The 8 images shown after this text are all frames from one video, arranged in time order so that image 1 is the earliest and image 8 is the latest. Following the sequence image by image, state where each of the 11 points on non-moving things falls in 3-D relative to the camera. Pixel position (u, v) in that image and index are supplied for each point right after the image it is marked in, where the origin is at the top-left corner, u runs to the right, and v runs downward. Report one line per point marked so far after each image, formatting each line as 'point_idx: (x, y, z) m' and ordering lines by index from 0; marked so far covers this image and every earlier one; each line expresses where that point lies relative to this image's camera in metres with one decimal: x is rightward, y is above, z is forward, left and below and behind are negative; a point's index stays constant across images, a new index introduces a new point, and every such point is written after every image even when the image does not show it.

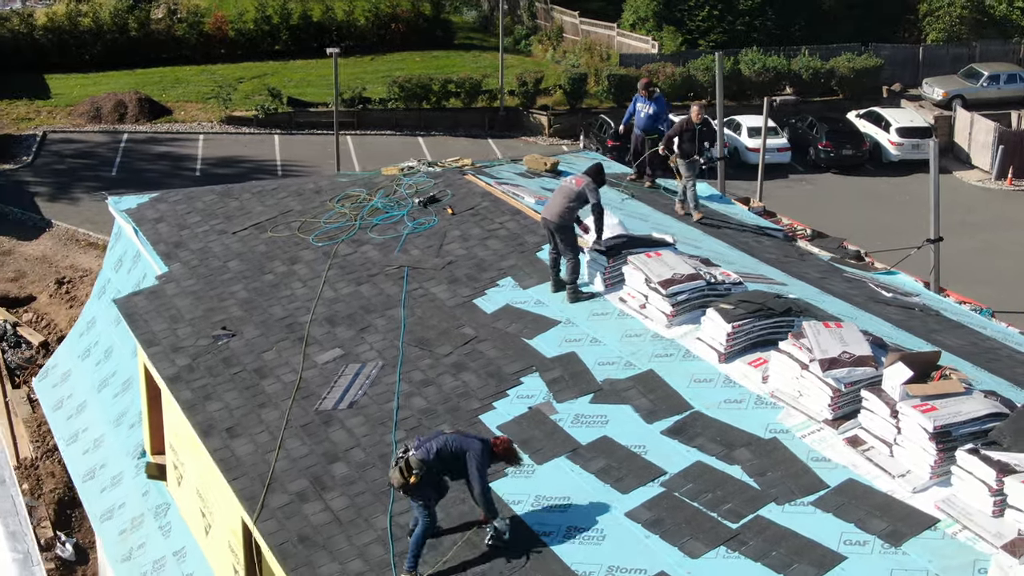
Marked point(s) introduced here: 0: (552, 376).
0: (+0.3, -0.6, +10.2) m
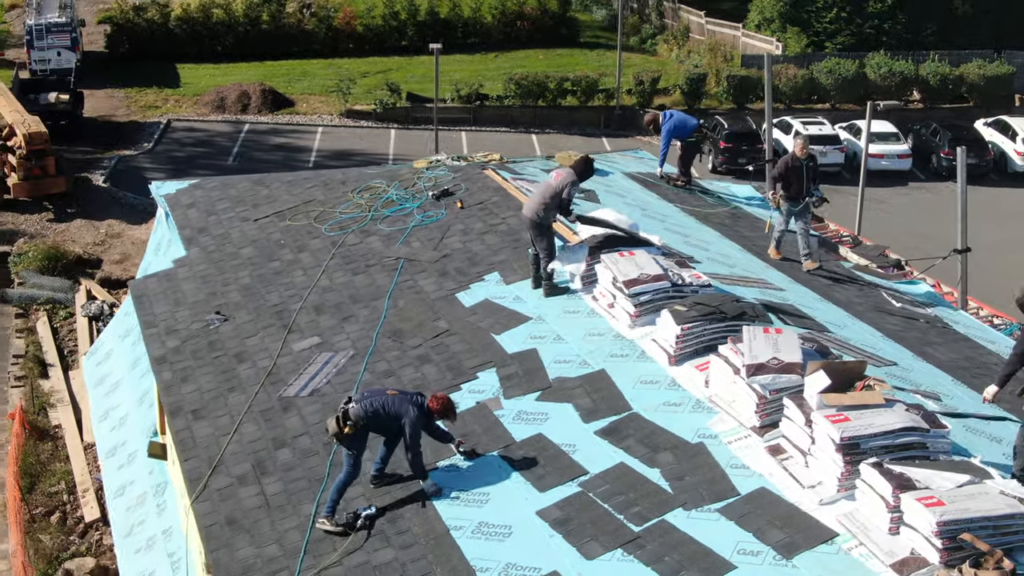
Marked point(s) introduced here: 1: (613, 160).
0: (0.0, -0.5, +10.1) m
1: (+1.1, +1.3, +16.4) m
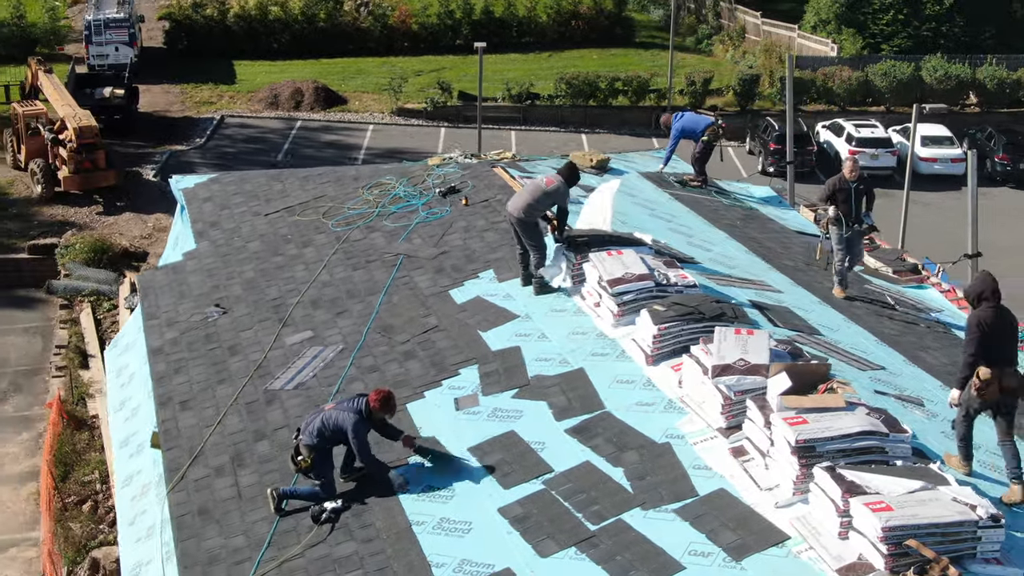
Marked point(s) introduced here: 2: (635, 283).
0: (-0.2, -0.5, +10.2) m
1: (+1.3, +1.3, +16.3) m
2: (+0.8, 0.0, +10.2) m
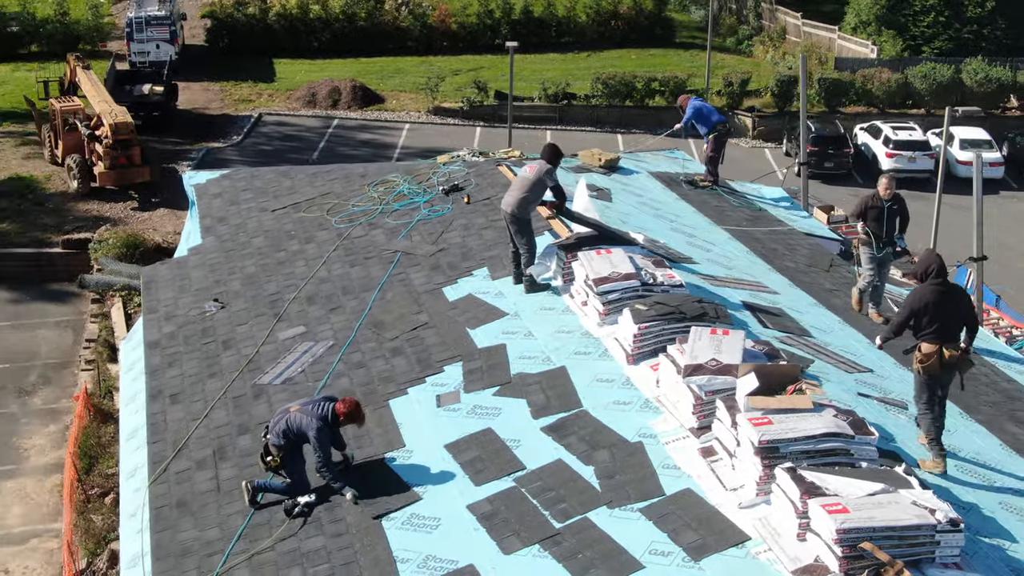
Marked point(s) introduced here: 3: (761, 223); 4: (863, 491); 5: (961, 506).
0: (-0.3, -0.5, +10.2) m
1: (+1.4, +1.3, +16.3) m
2: (+0.7, 0.0, +10.2) m
3: (+2.3, +0.6, +14.4) m
4: (+1.6, -1.0, +7.4) m
5: (+2.3, -1.1, +8.3) m
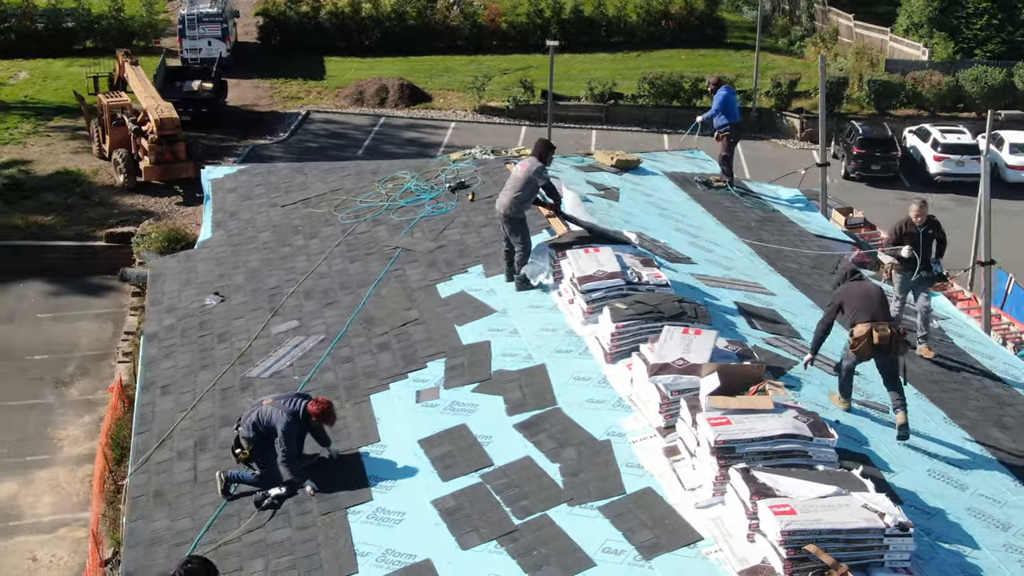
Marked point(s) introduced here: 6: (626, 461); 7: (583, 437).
0: (-0.4, -0.5, +10.2) m
1: (+1.6, +1.3, +16.3) m
2: (+0.6, 0.0, +10.2) m
3: (+2.3, +0.6, +14.3) m
4: (+1.4, -1.0, +7.4) m
5: (+2.1, -1.2, +8.2) m
6: (+0.6, -0.9, +8.5) m
7: (+0.4, -0.8, +8.9) m
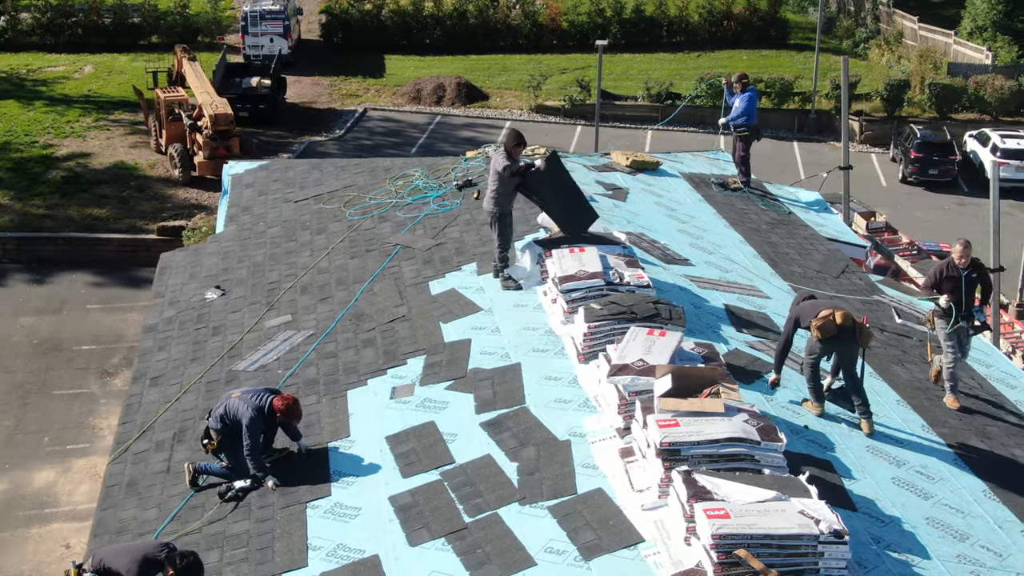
0: (-0.5, -0.5, +10.2) m
1: (+1.8, +1.3, +16.2) m
2: (+0.5, 0.0, +10.2) m
3: (+2.4, +0.5, +14.2) m
4: (+1.1, -1.0, +7.3) m
5: (+1.9, -1.2, +8.1) m
6: (+0.4, -0.9, +8.5) m
7: (+0.2, -0.8, +8.9) m
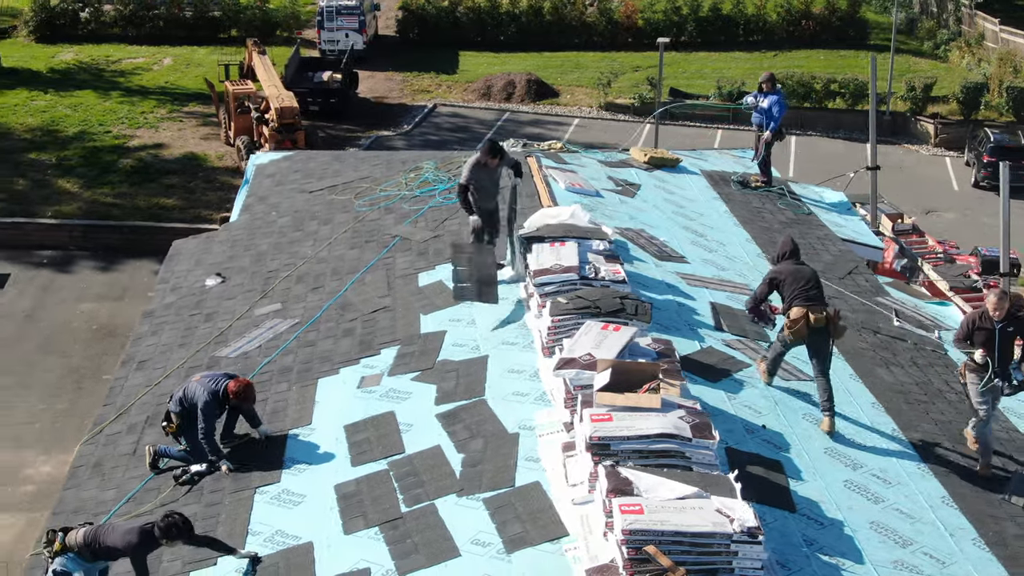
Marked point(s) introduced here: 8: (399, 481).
0: (-0.7, -0.4, +10.2) m
1: (+2.0, +1.3, +16.0) m
2: (+0.3, +0.1, +10.1) m
3: (+2.5, +0.5, +14.0) m
4: (+0.7, -0.9, +7.2) m
5: (+1.5, -1.2, +7.9) m
6: (+0.1, -0.9, +8.4) m
7: (-0.1, -0.8, +8.8) m
8: (-0.6, -1.0, +8.5) m
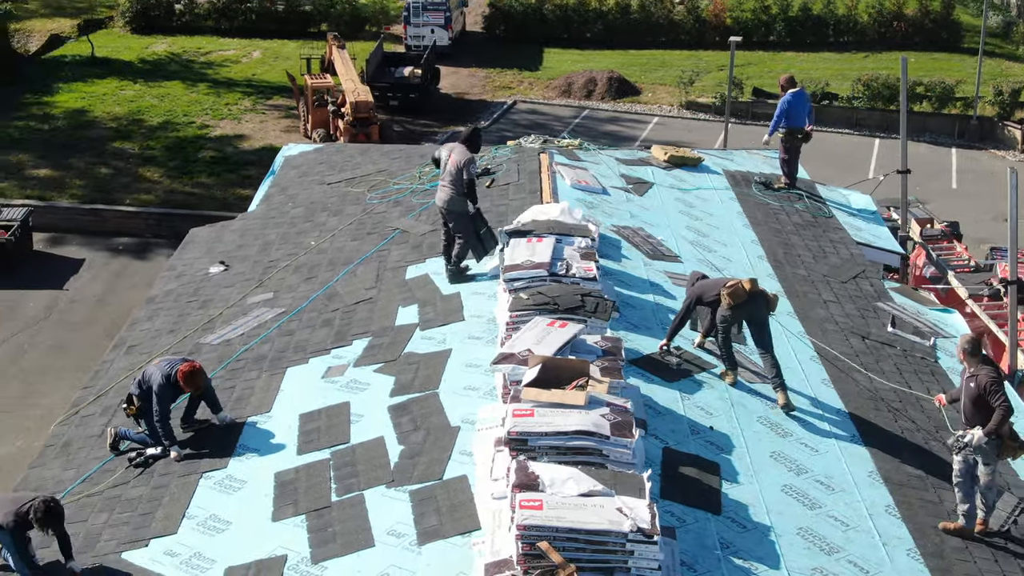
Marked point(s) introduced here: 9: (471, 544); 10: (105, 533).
0: (-0.9, -0.3, +10.3) m
1: (+2.3, +1.3, +15.9) m
2: (+0.1, +0.1, +10.1) m
3: (+2.6, +0.5, +13.8) m
4: (+0.3, -0.9, +7.2) m
5: (+1.1, -1.2, +7.9) m
6: (-0.3, -0.9, +8.5) m
7: (-0.4, -0.7, +8.9) m
8: (-0.9, -1.0, +8.6) m
9: (-0.2, -1.2, +7.4) m
10: (-2.1, -1.3, +8.4) m
